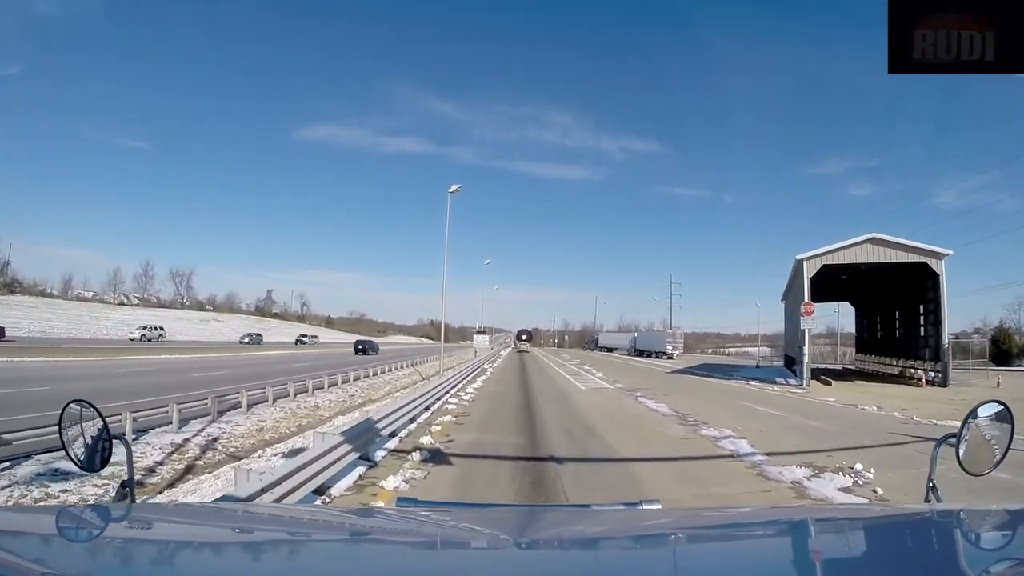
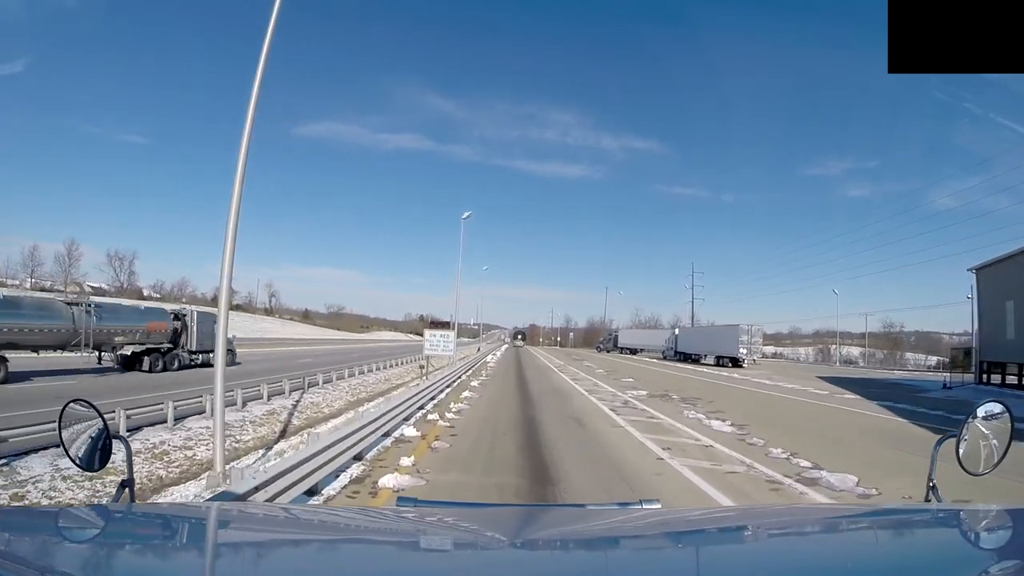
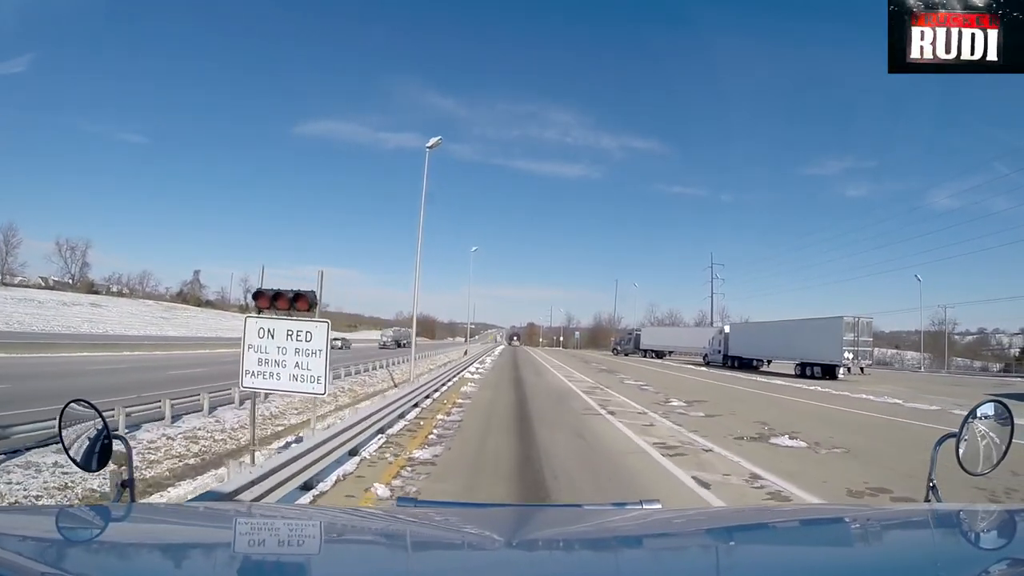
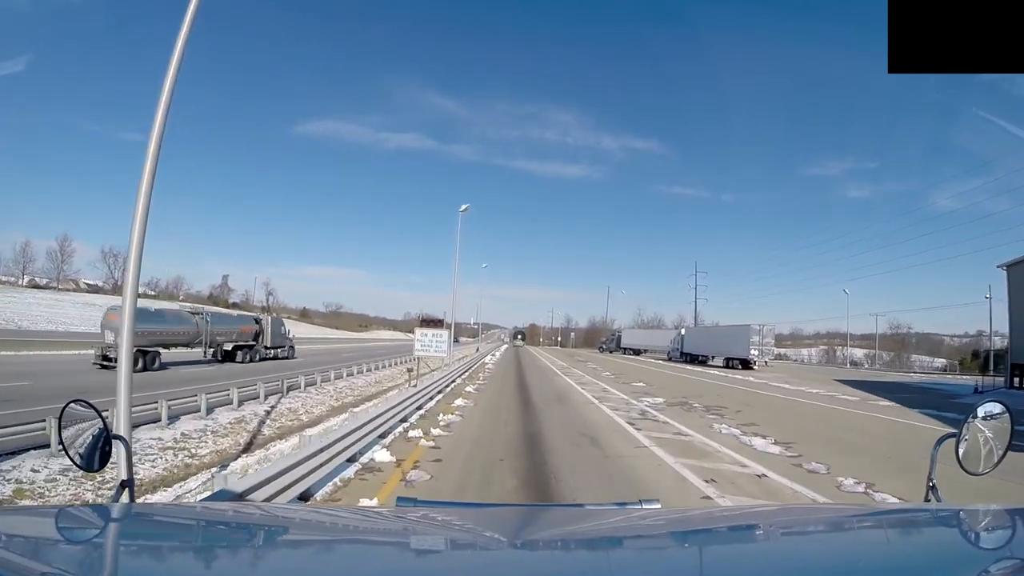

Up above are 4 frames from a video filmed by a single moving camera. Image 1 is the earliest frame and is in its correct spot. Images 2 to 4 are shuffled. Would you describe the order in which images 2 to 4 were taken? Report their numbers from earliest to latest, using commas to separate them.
2, 4, 3
